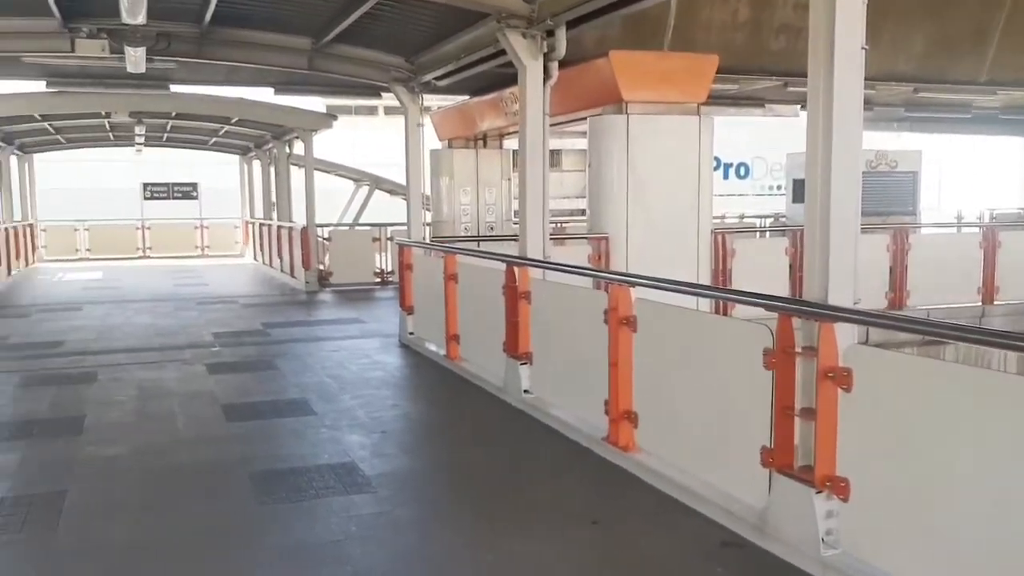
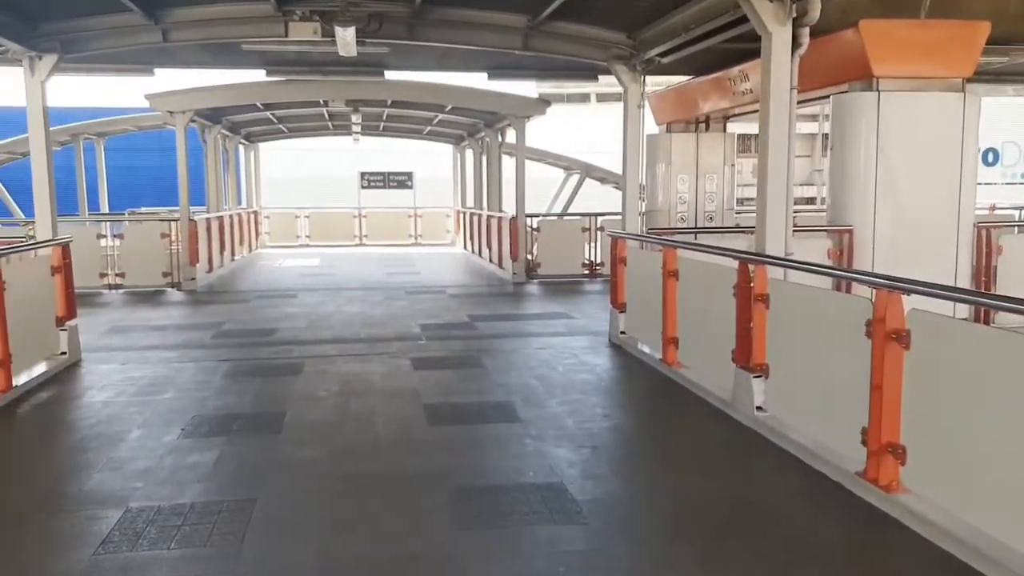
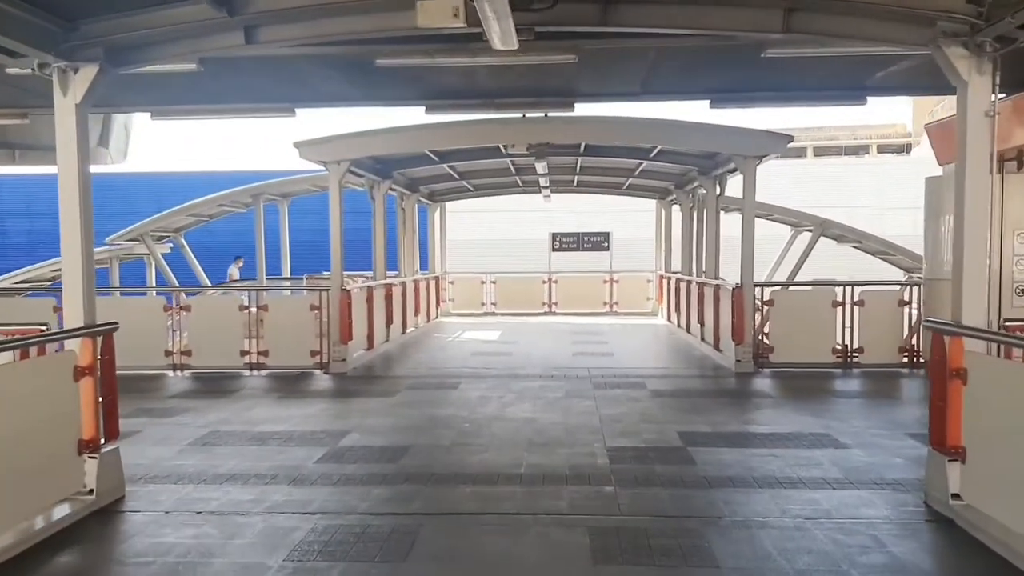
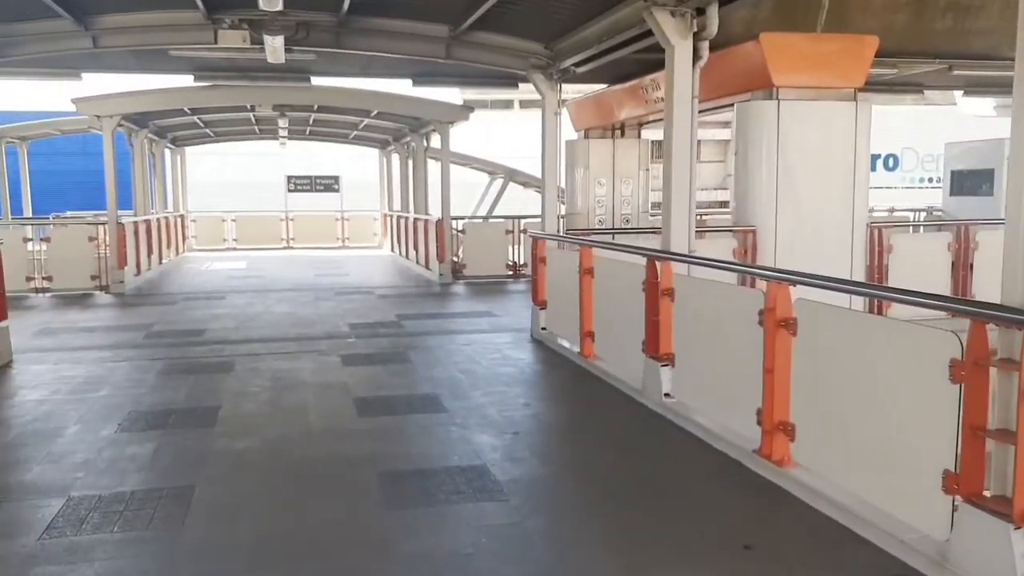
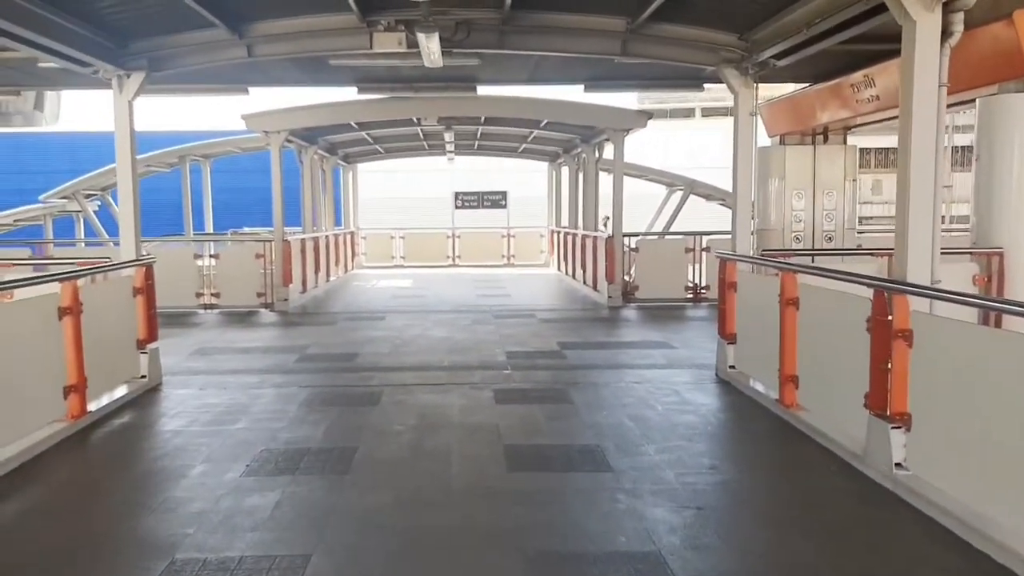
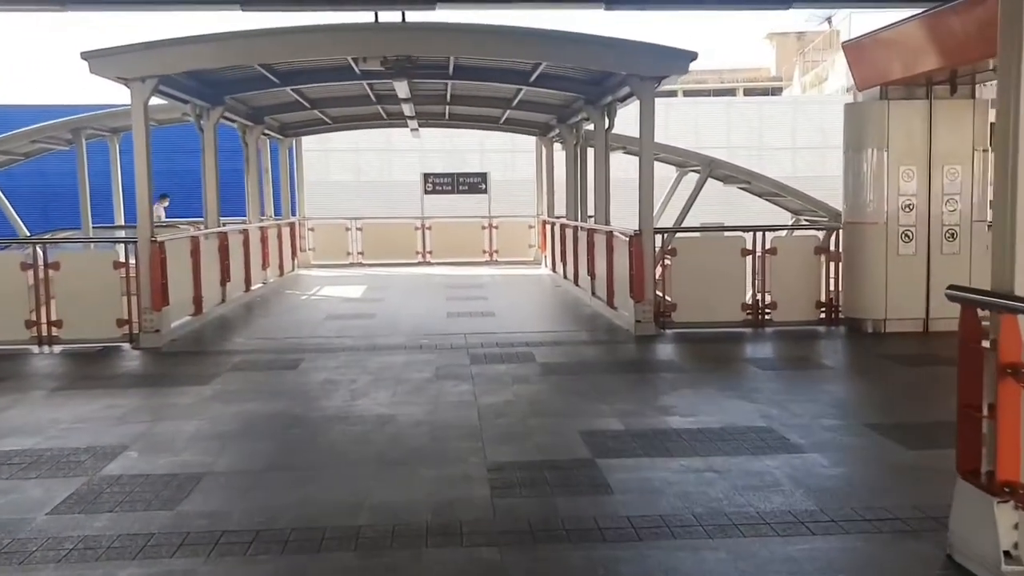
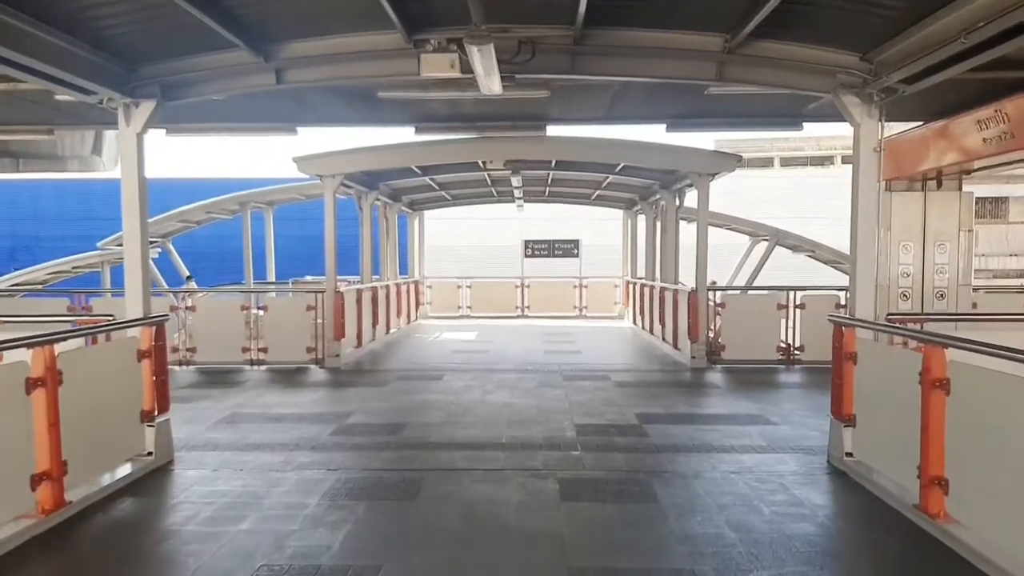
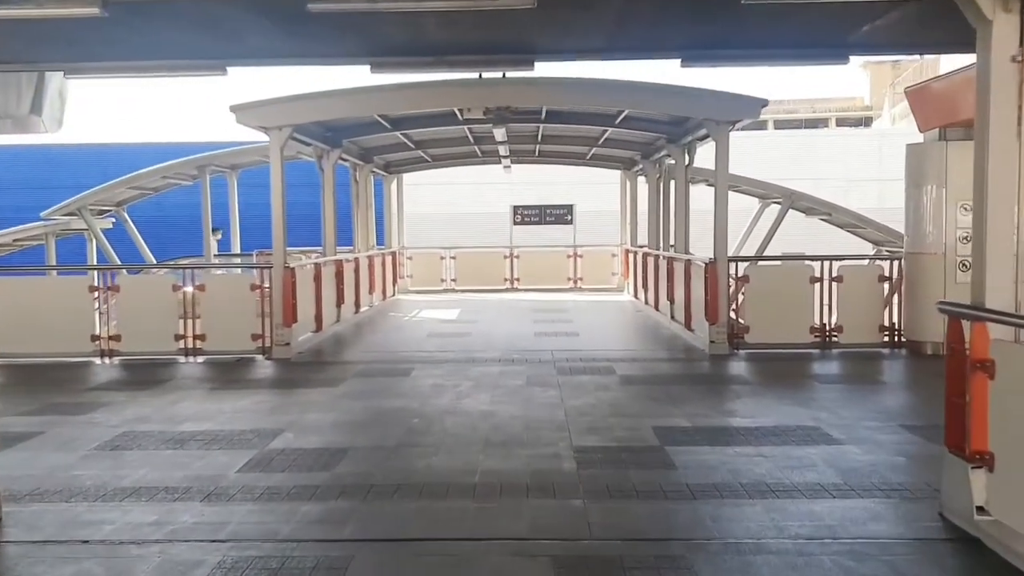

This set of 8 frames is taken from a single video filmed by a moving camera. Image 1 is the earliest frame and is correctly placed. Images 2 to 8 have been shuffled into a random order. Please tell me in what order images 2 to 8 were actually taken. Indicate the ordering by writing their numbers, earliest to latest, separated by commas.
4, 2, 5, 7, 3, 8, 6
